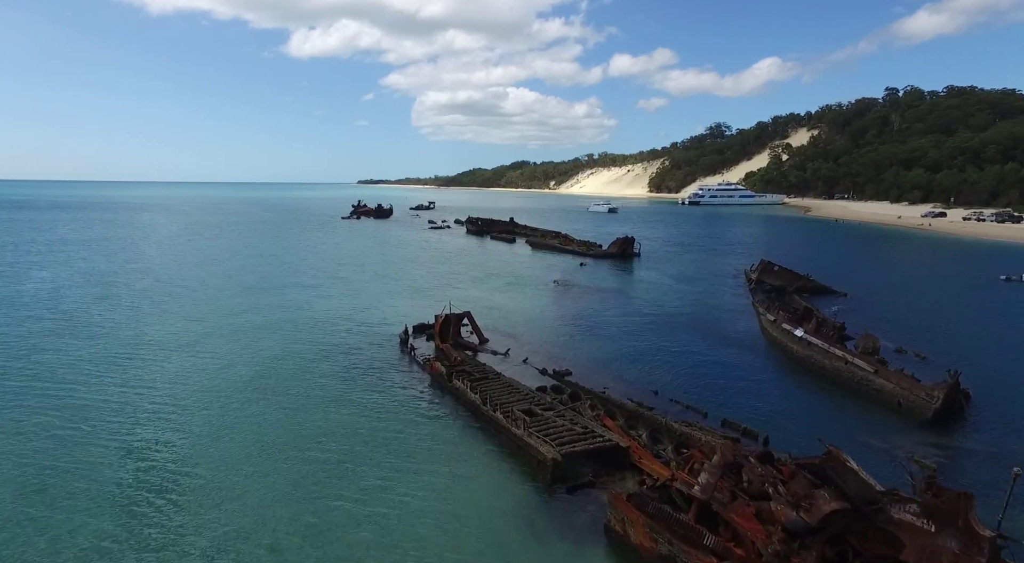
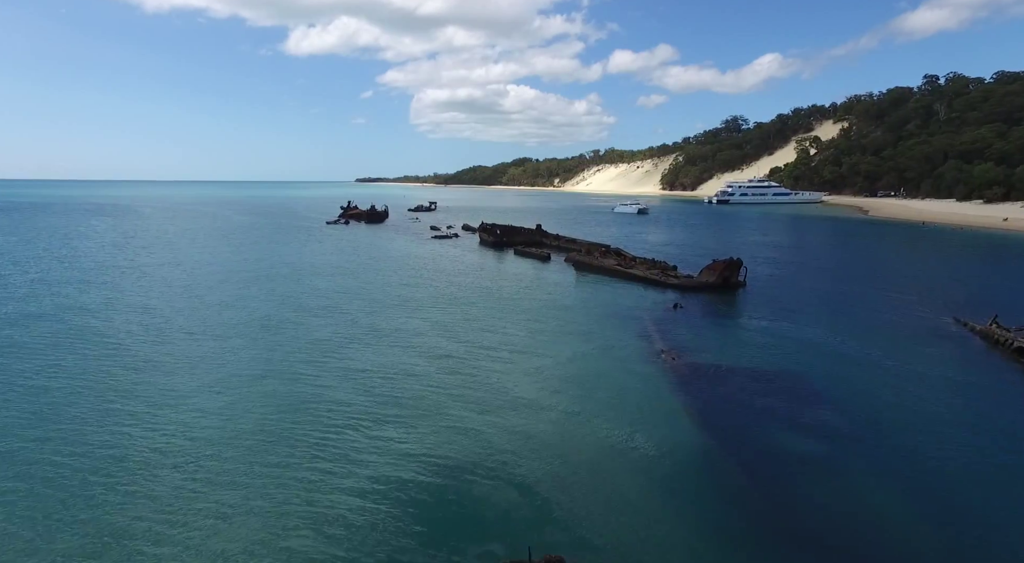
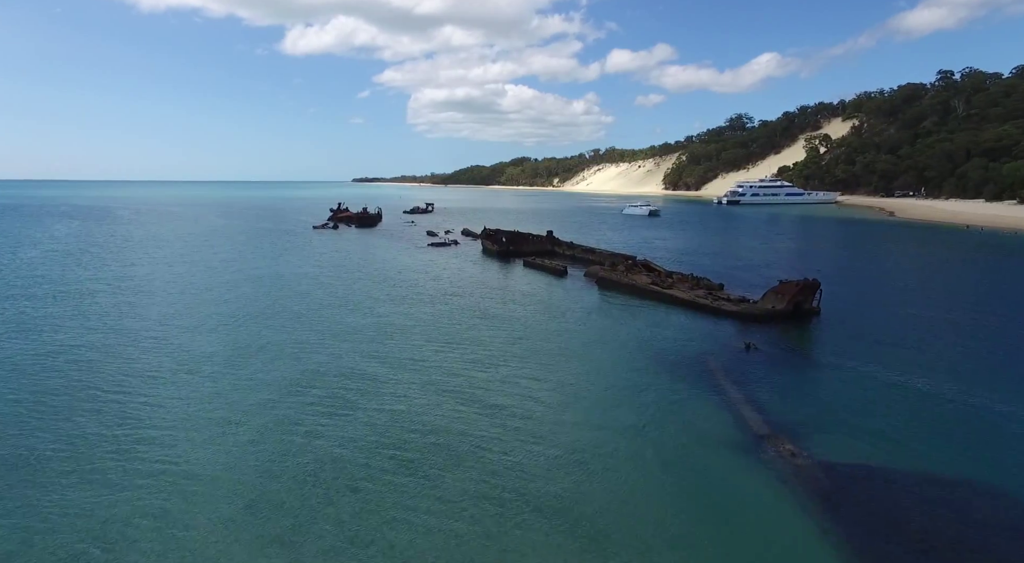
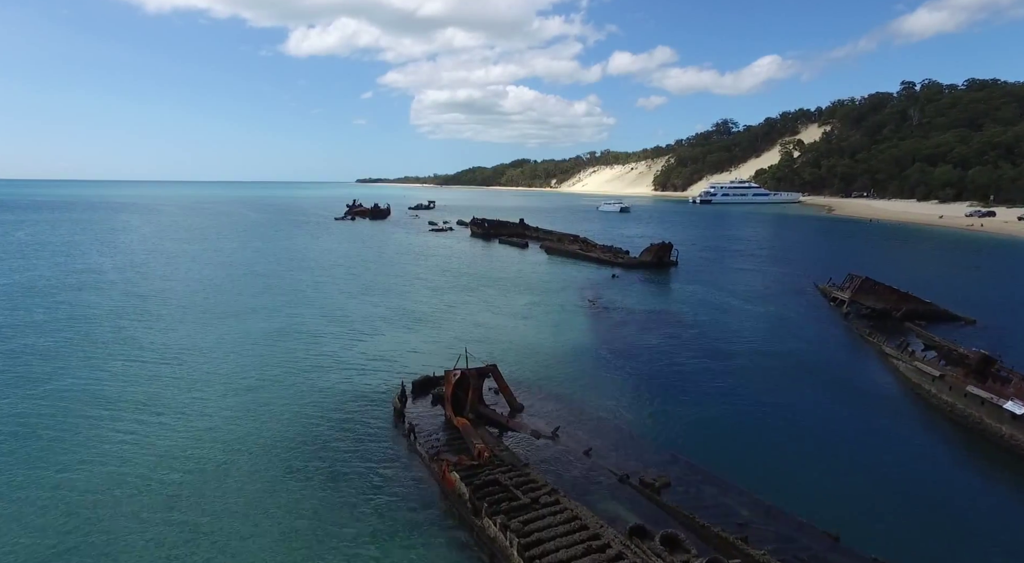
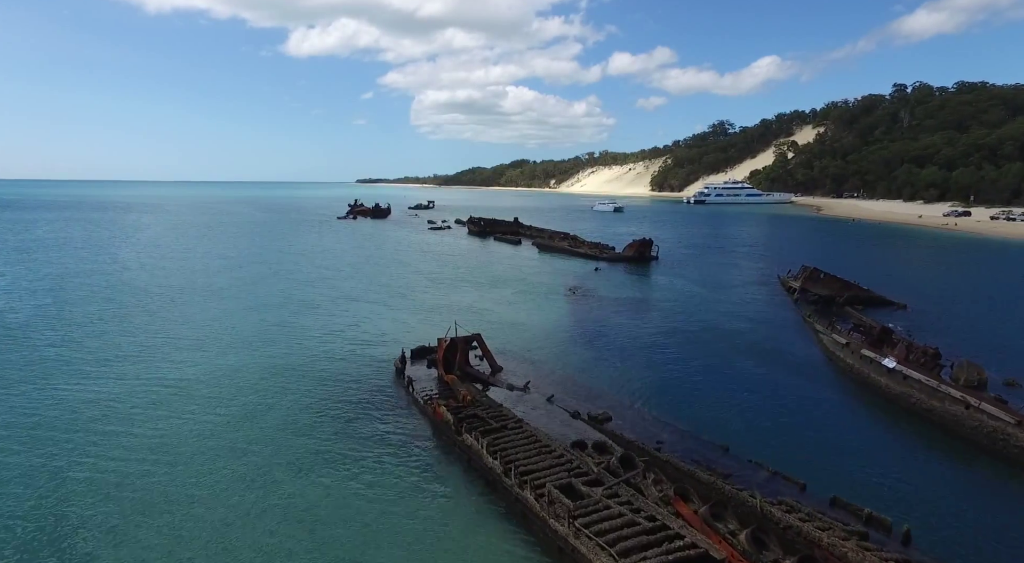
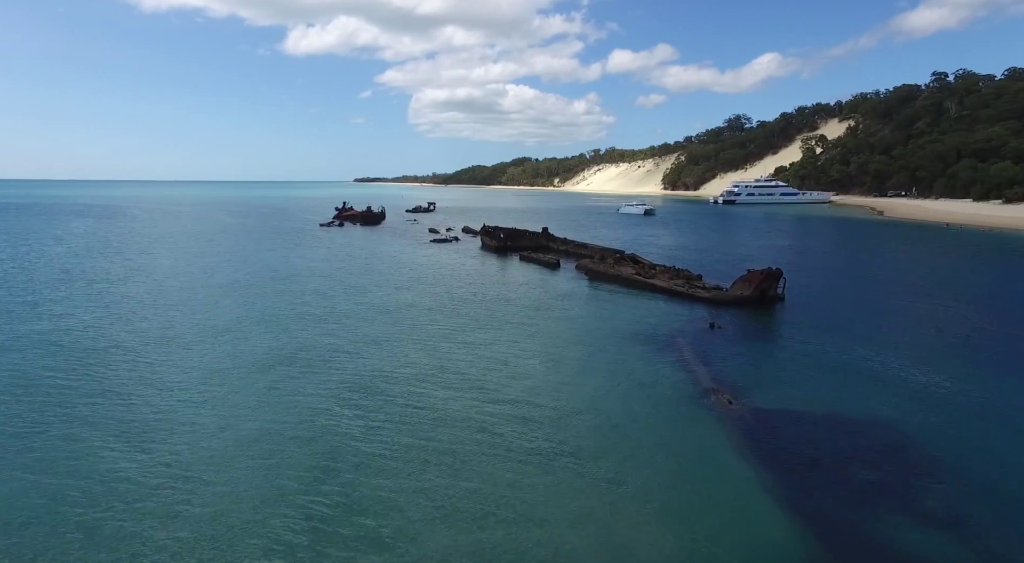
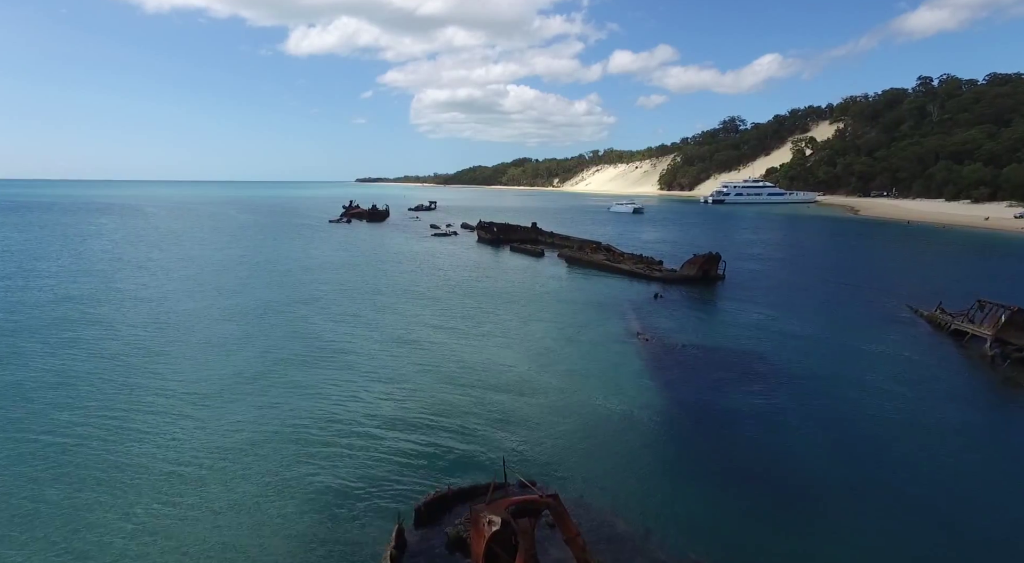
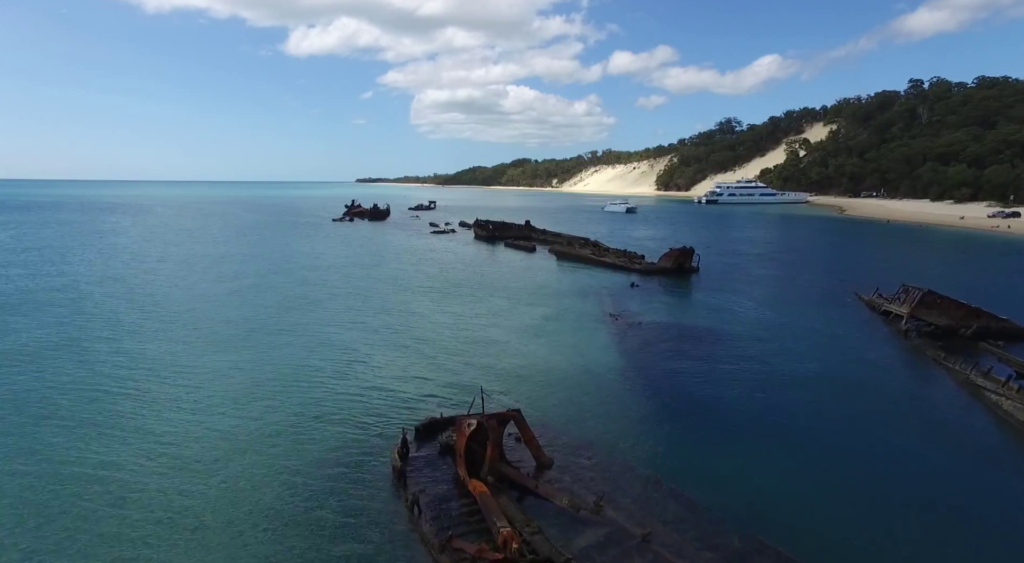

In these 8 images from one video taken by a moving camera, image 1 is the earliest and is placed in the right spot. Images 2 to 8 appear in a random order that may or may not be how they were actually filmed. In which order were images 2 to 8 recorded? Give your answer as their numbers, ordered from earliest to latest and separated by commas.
5, 4, 8, 7, 2, 6, 3
